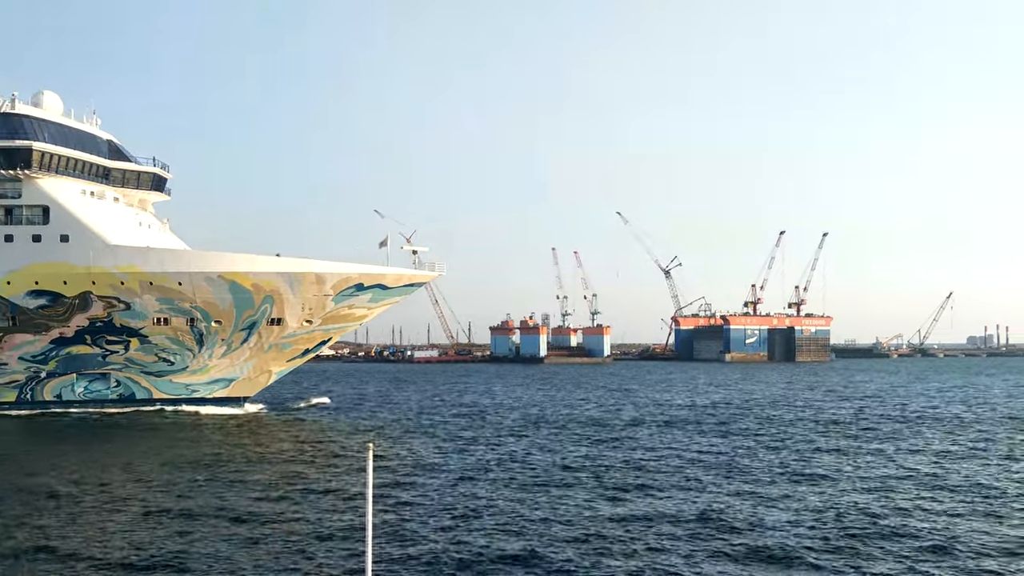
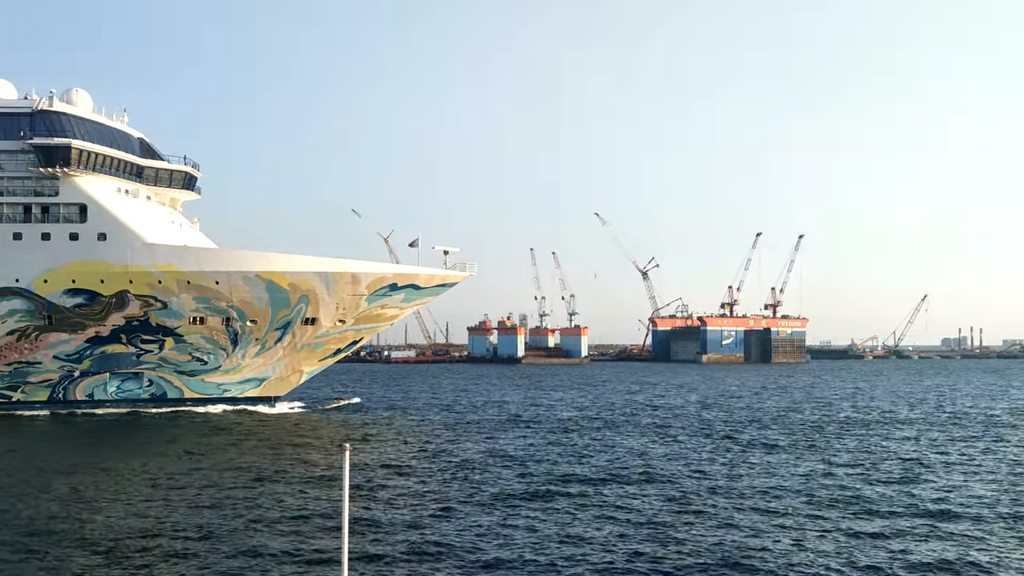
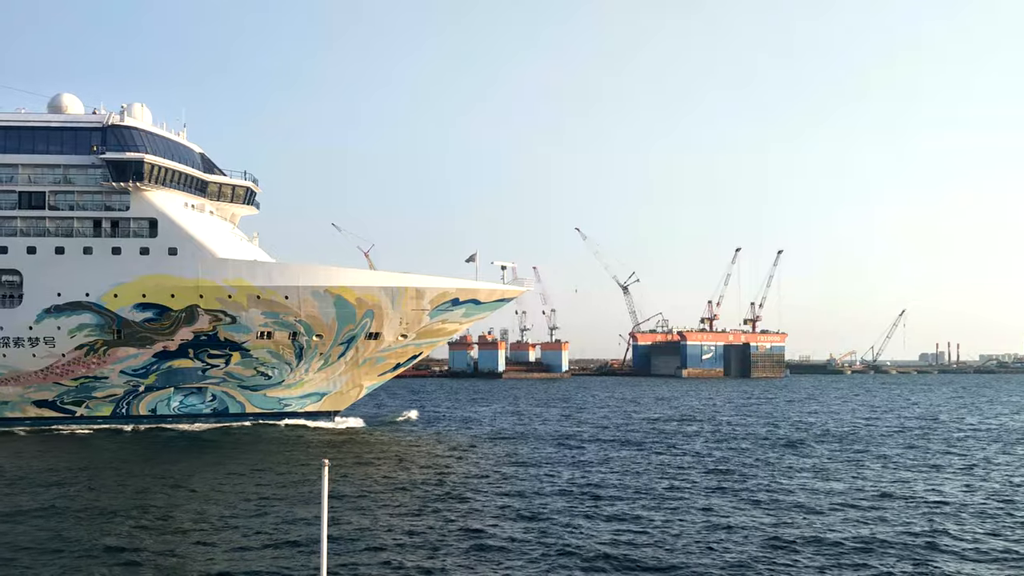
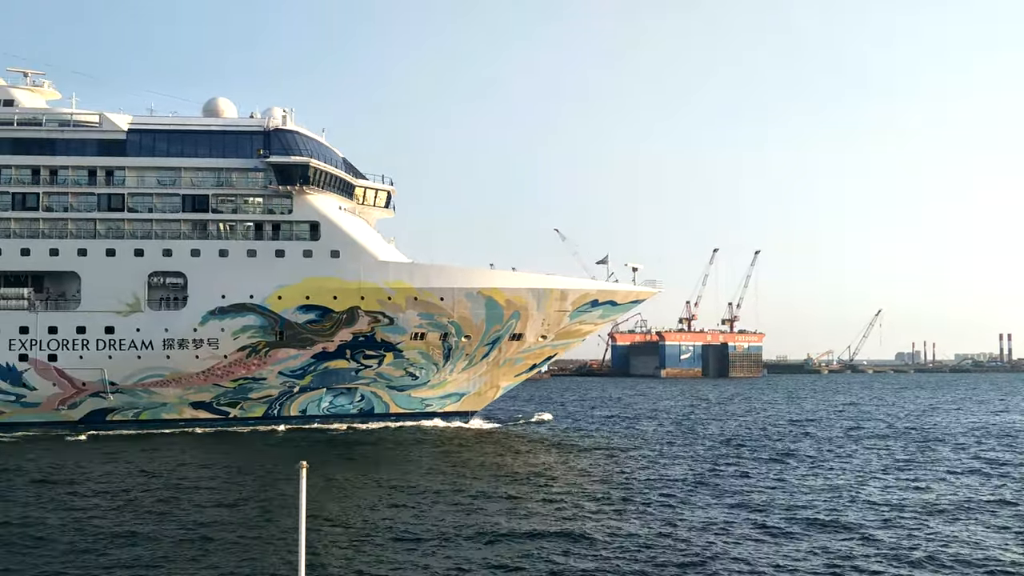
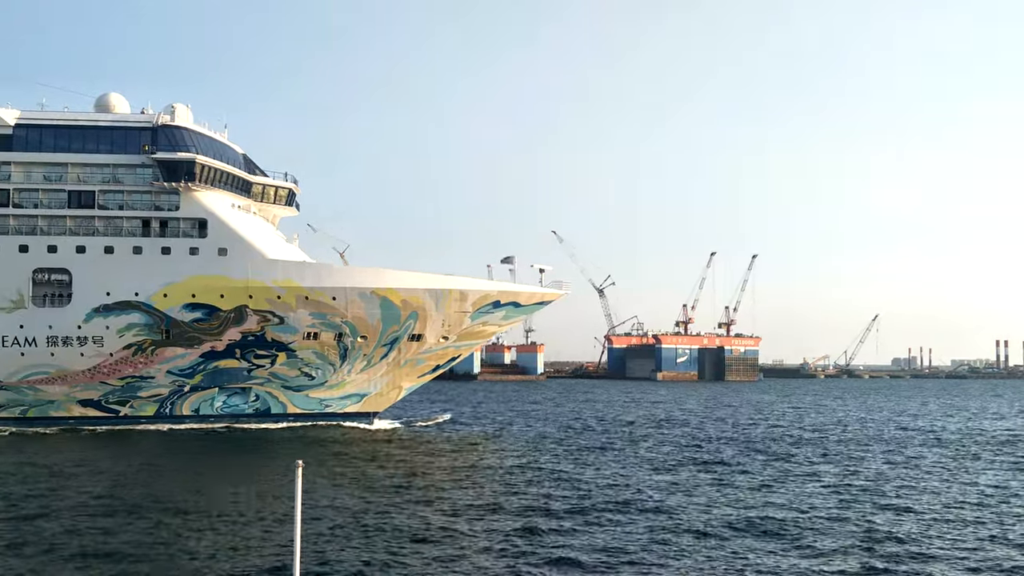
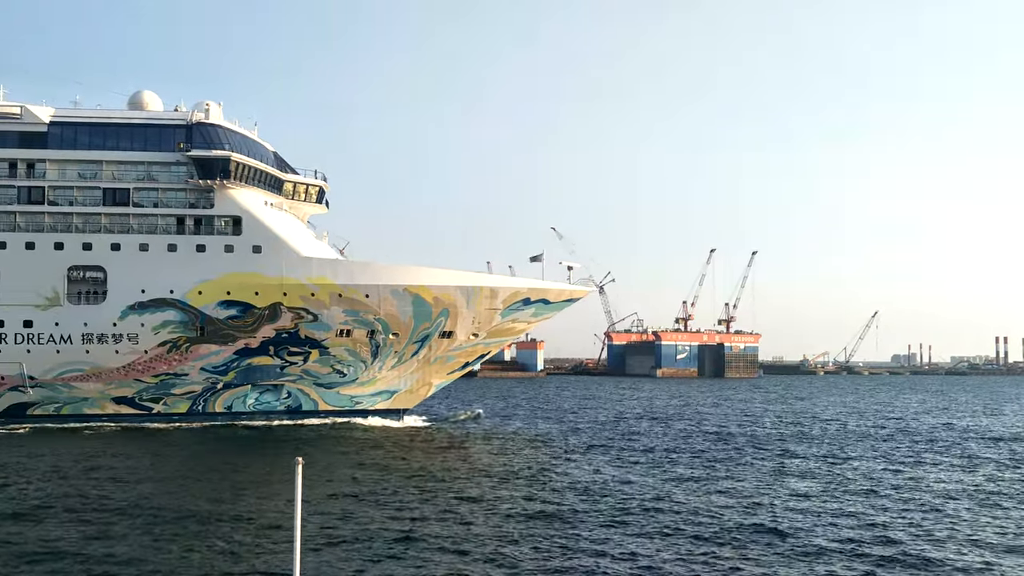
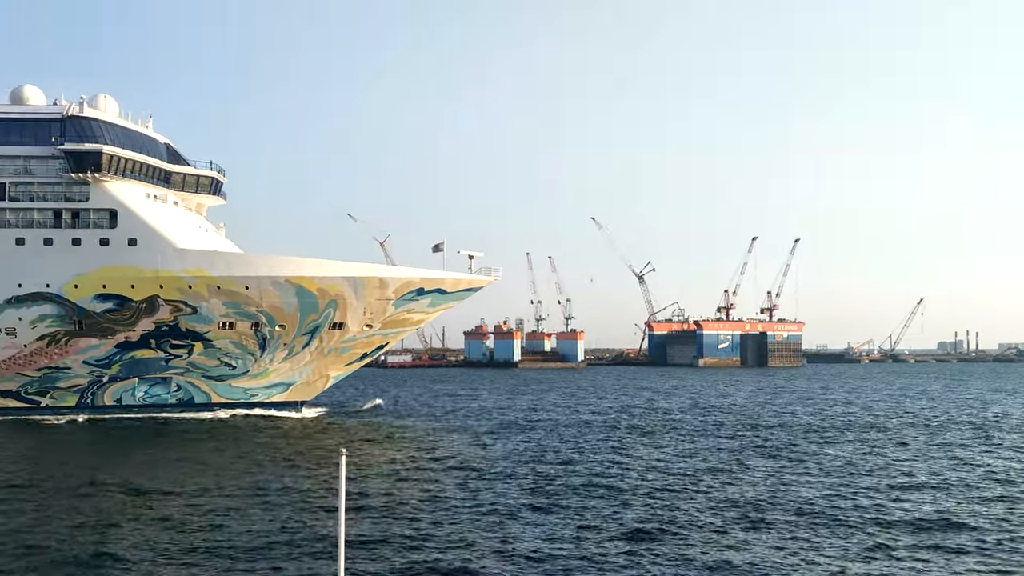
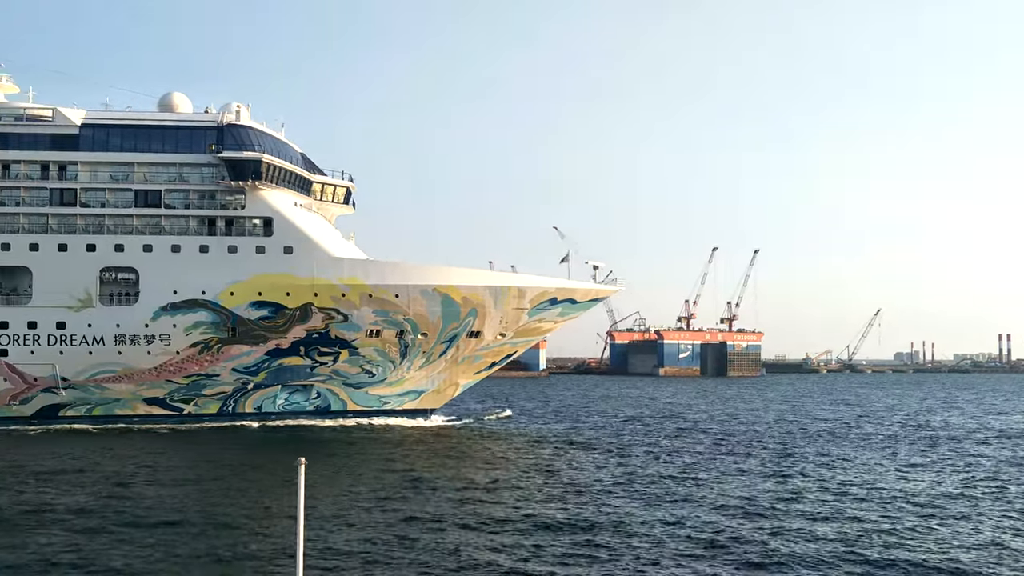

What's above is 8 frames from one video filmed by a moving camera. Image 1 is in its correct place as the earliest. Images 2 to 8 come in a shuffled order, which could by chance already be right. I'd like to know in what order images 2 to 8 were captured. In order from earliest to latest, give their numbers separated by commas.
2, 7, 3, 5, 6, 8, 4
